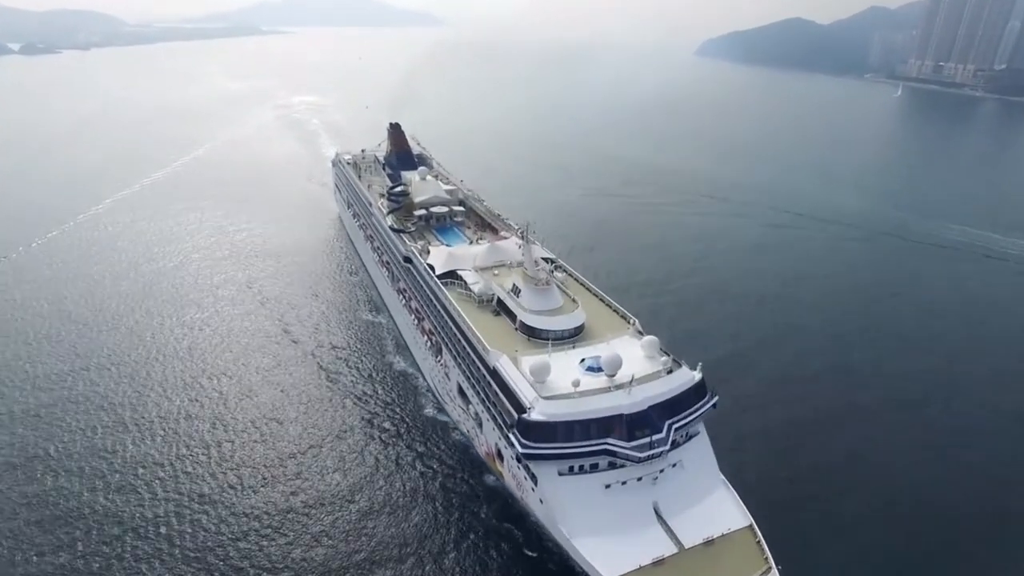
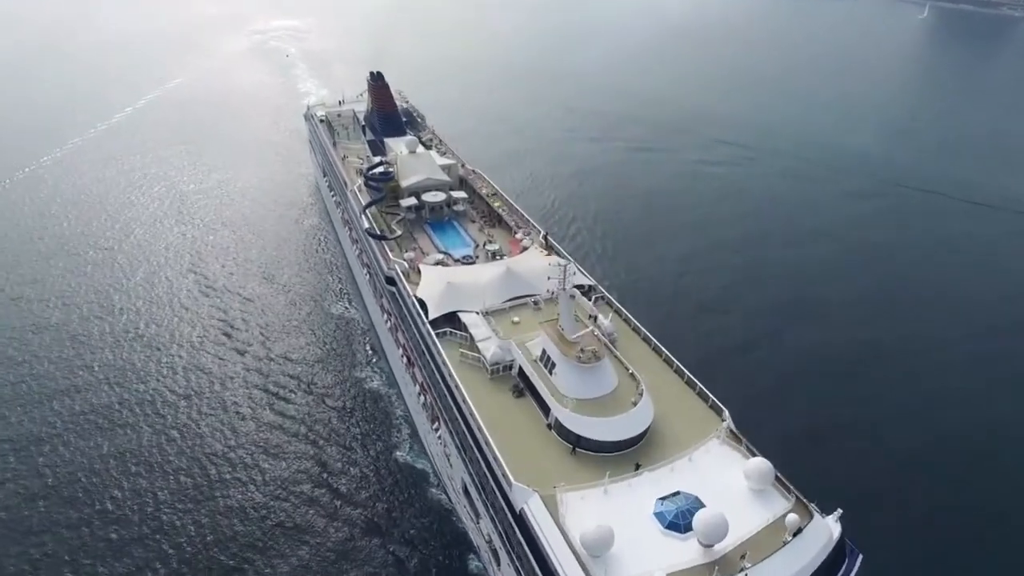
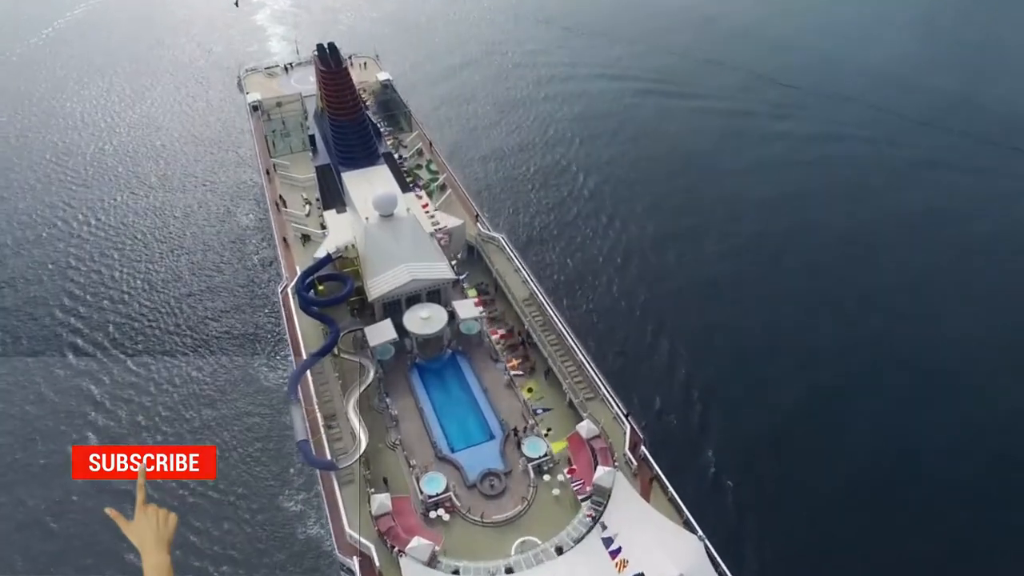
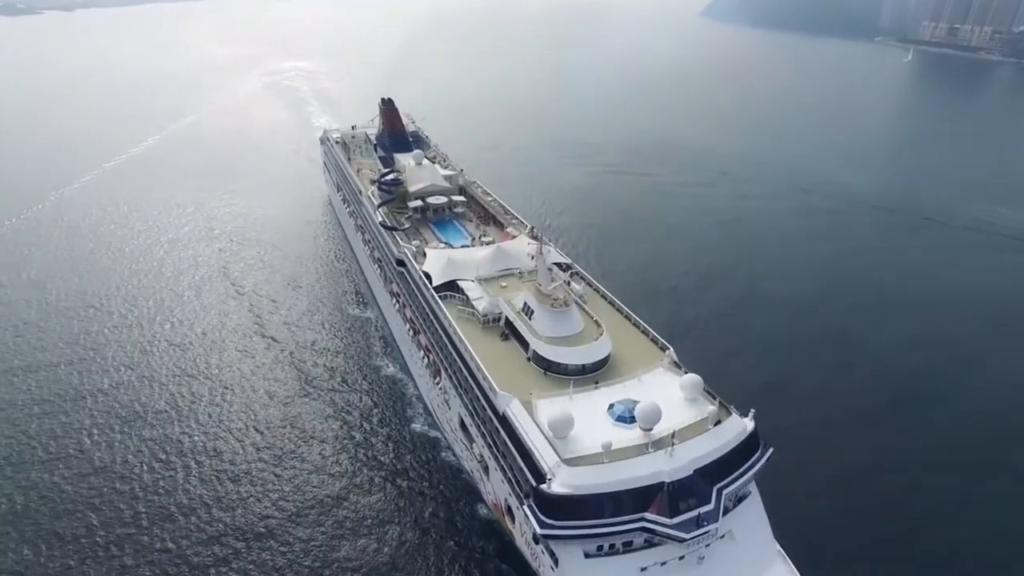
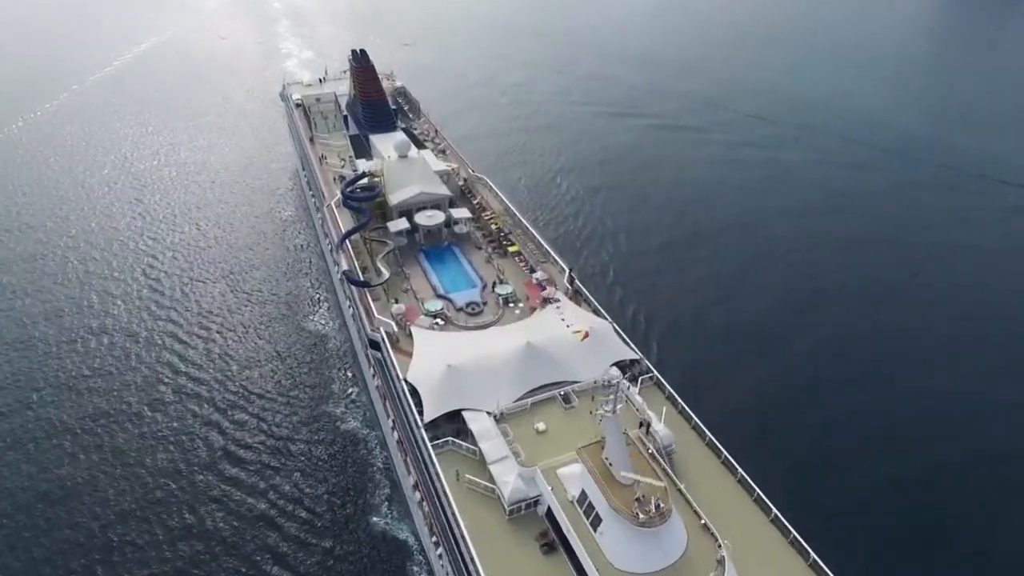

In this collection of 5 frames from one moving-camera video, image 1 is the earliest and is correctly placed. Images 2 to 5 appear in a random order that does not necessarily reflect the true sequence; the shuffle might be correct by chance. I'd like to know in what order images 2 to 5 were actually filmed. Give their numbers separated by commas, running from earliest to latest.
4, 2, 5, 3
